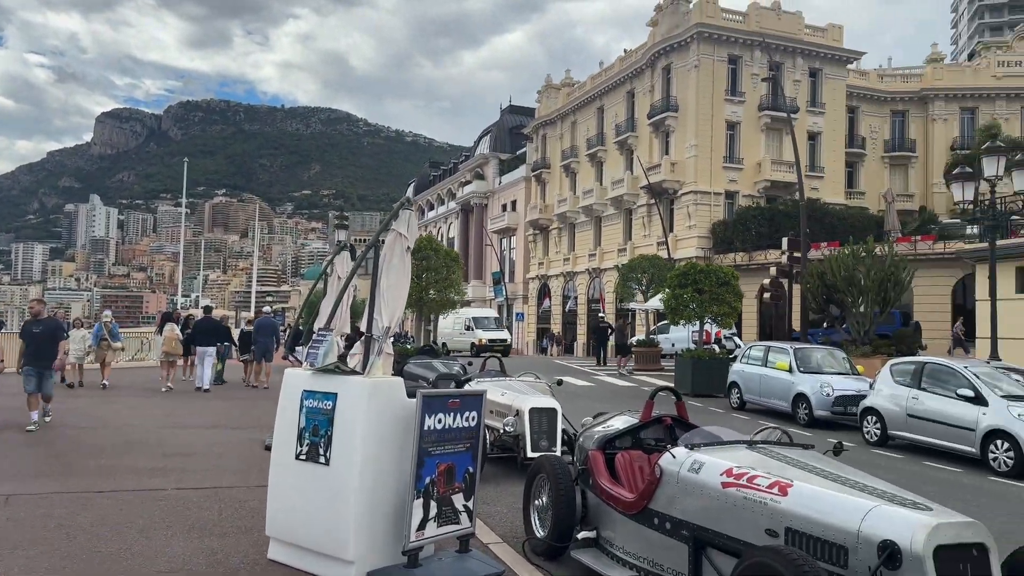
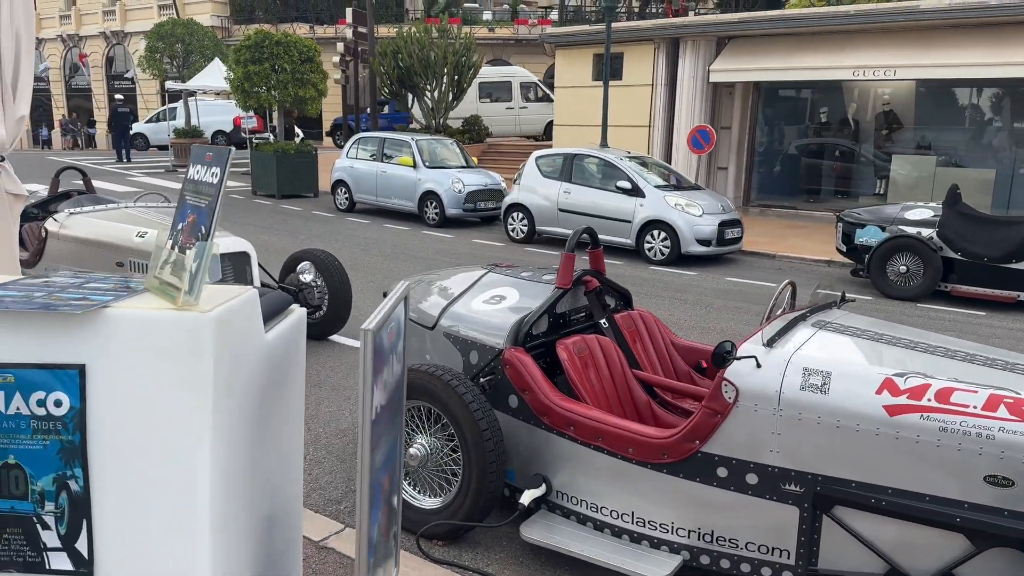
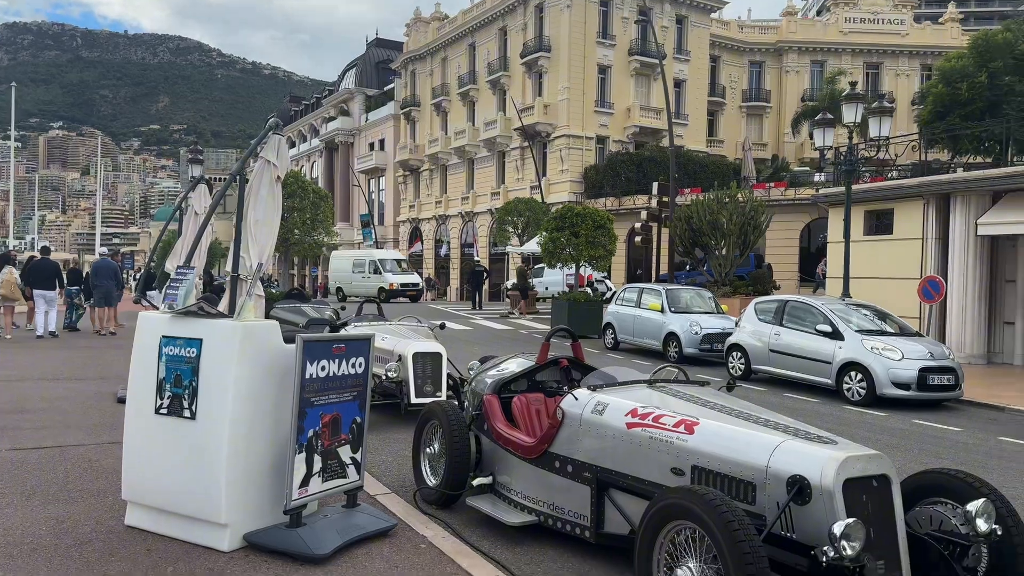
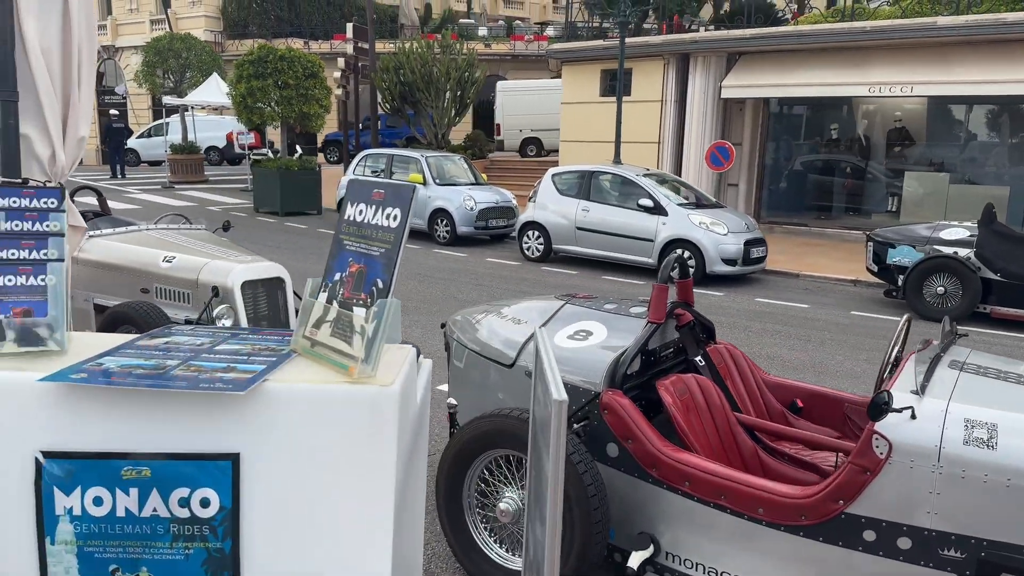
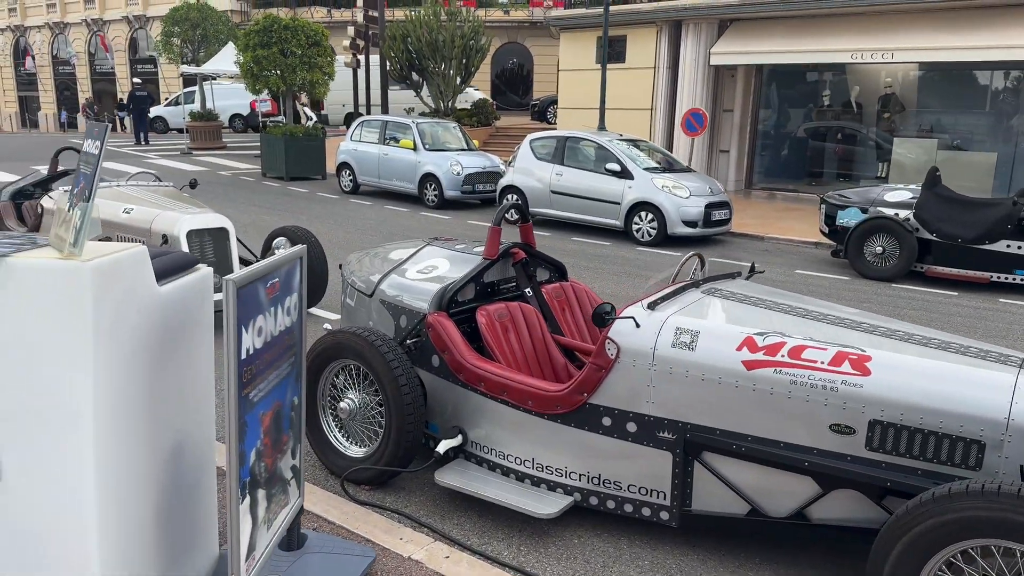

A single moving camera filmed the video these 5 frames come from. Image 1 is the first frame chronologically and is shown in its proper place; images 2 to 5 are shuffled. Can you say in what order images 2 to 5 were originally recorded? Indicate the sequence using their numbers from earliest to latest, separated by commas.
3, 5, 2, 4
